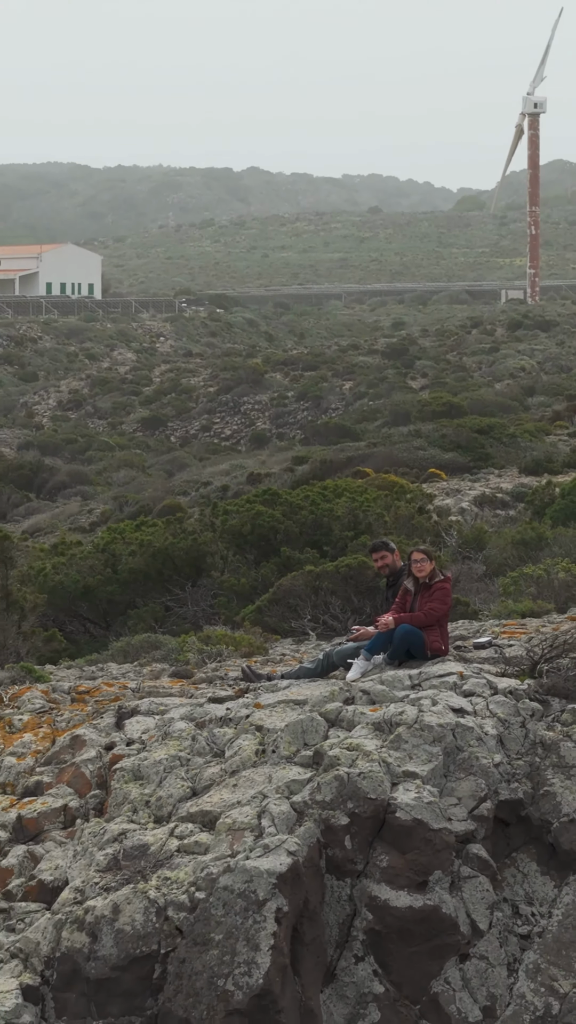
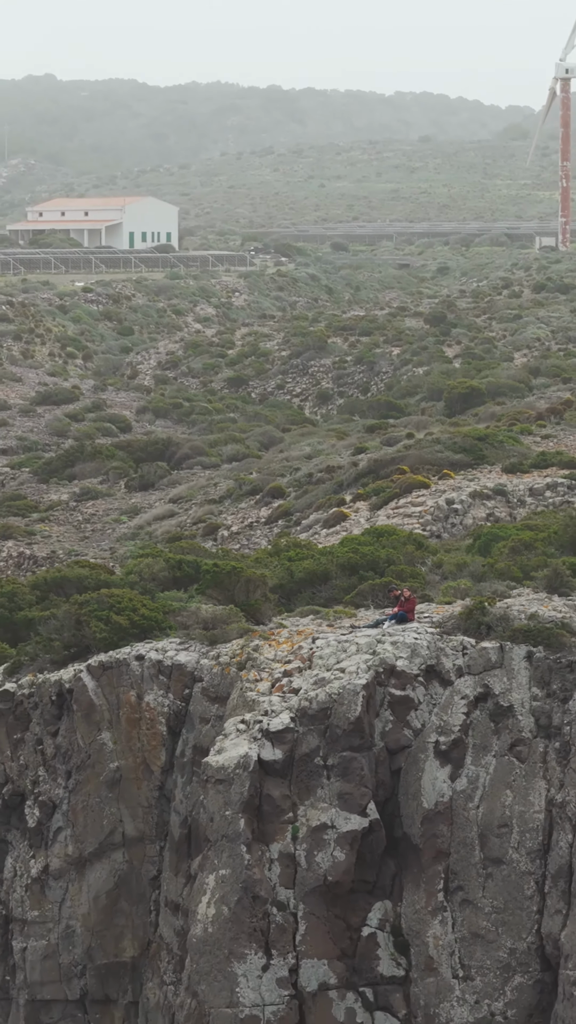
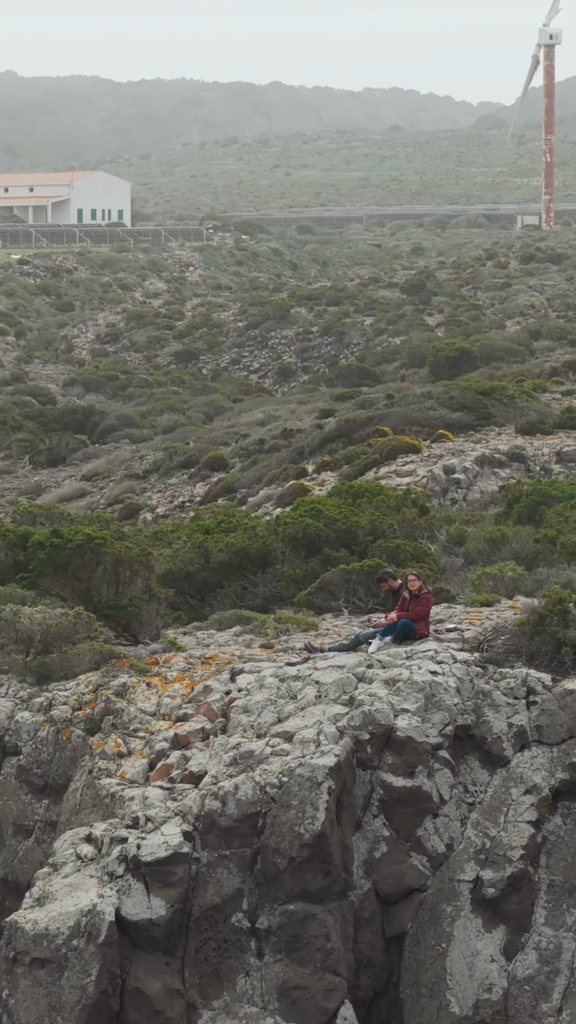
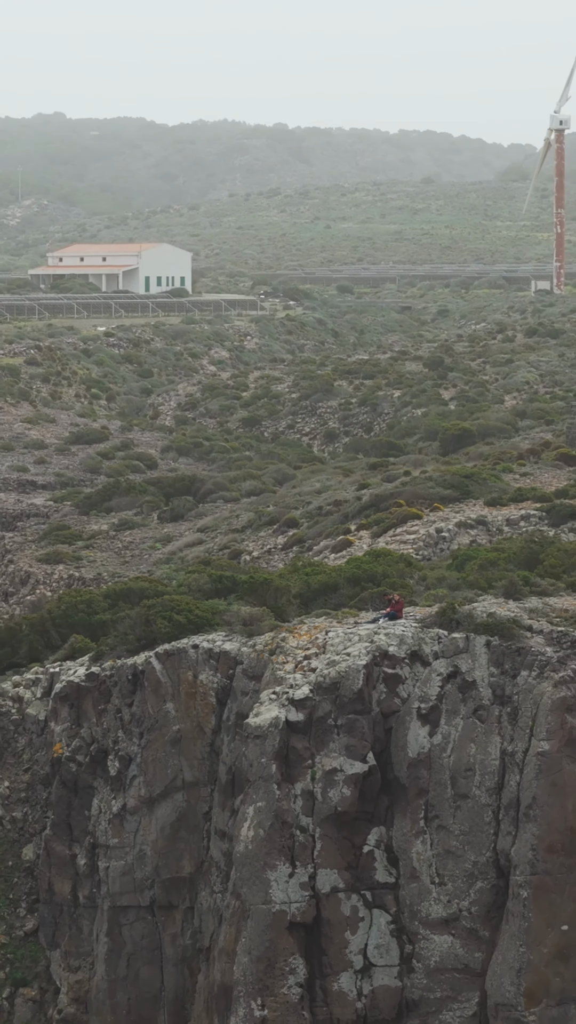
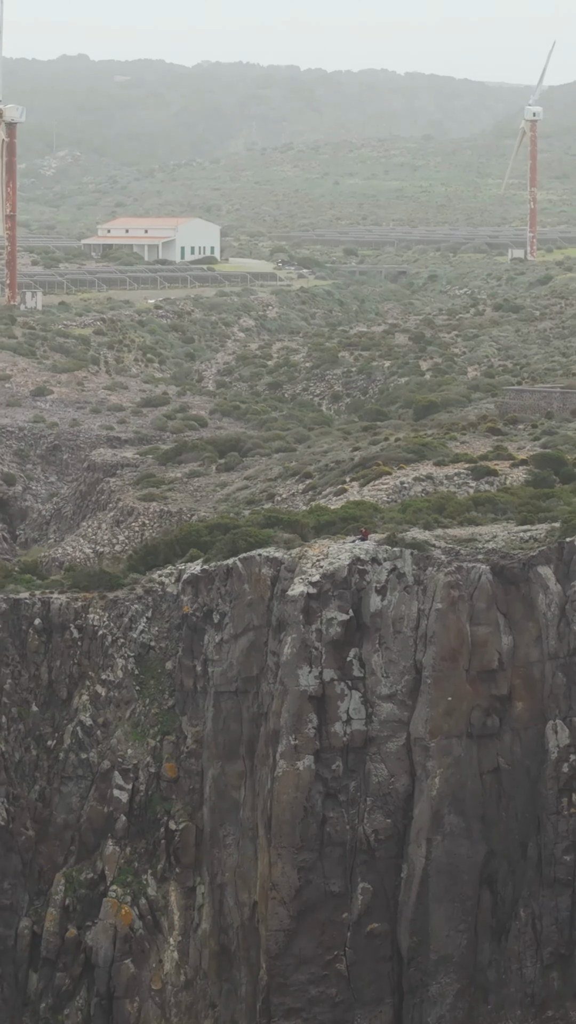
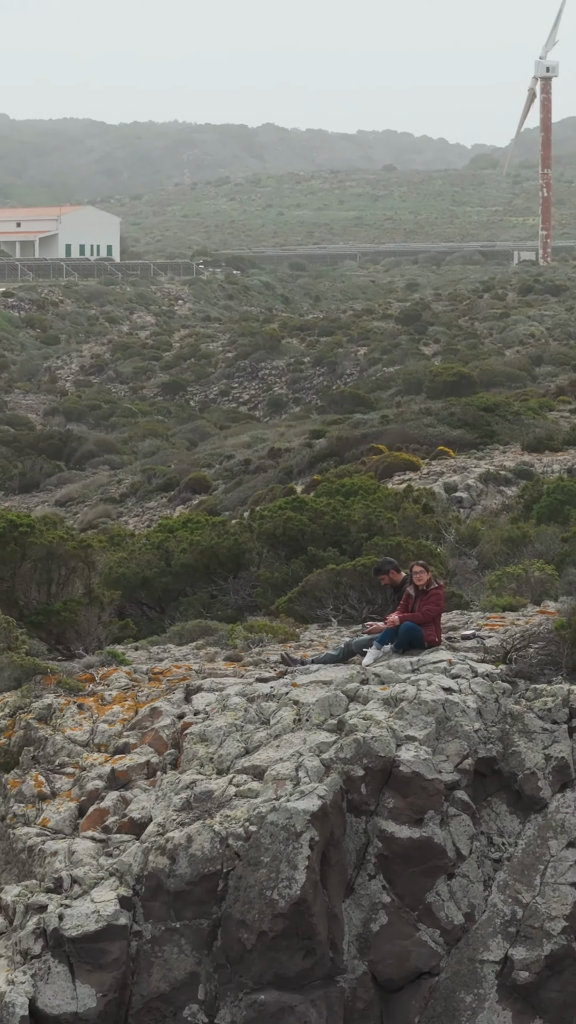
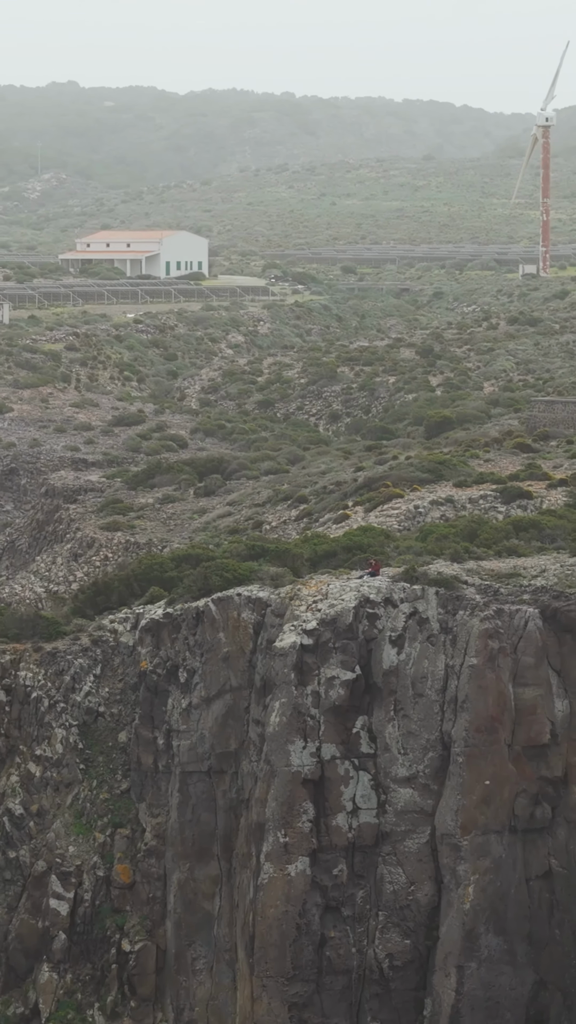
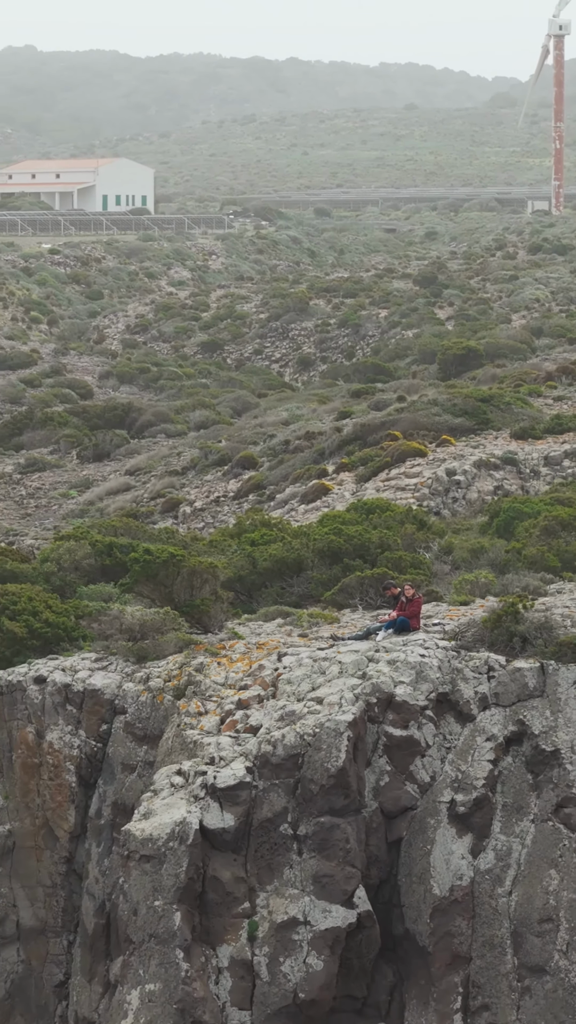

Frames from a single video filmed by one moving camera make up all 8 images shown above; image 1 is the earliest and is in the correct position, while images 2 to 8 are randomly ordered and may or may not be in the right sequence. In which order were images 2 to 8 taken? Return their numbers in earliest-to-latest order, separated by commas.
6, 3, 8, 2, 4, 7, 5
